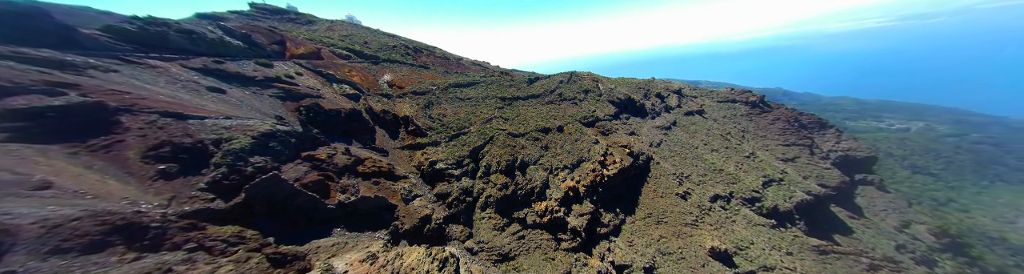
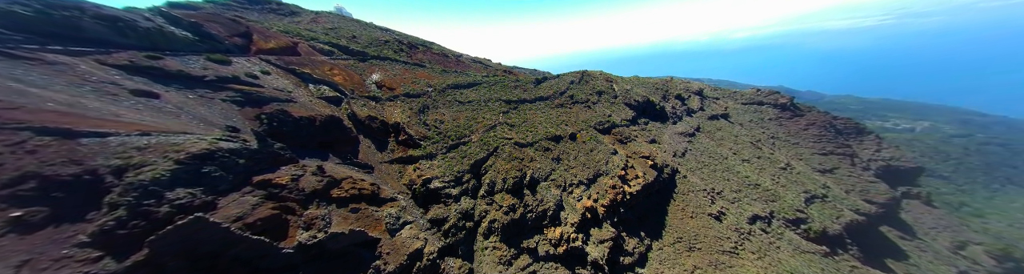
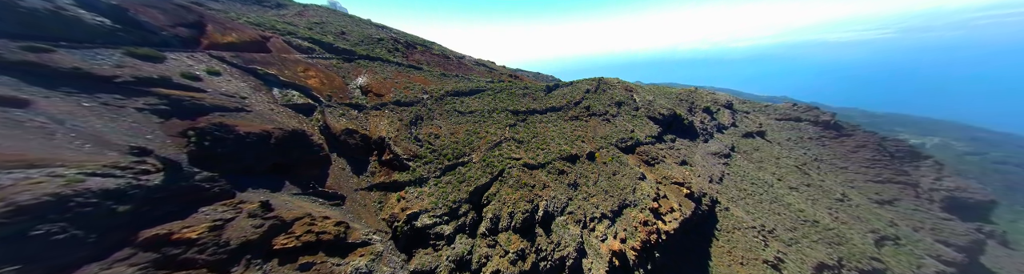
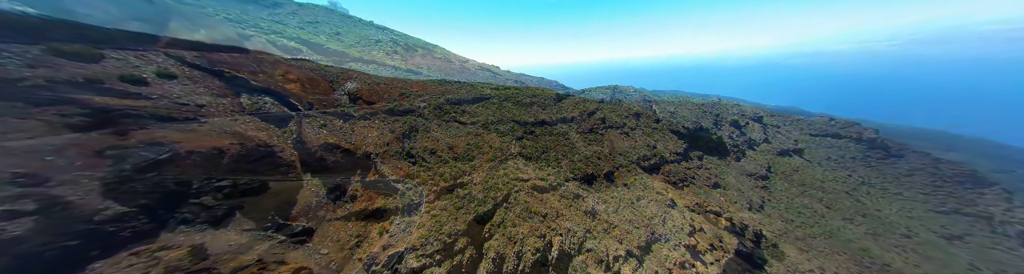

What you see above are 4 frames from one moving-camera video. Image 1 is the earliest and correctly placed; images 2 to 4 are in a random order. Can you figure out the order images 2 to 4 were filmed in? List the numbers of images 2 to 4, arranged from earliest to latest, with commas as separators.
2, 3, 4
